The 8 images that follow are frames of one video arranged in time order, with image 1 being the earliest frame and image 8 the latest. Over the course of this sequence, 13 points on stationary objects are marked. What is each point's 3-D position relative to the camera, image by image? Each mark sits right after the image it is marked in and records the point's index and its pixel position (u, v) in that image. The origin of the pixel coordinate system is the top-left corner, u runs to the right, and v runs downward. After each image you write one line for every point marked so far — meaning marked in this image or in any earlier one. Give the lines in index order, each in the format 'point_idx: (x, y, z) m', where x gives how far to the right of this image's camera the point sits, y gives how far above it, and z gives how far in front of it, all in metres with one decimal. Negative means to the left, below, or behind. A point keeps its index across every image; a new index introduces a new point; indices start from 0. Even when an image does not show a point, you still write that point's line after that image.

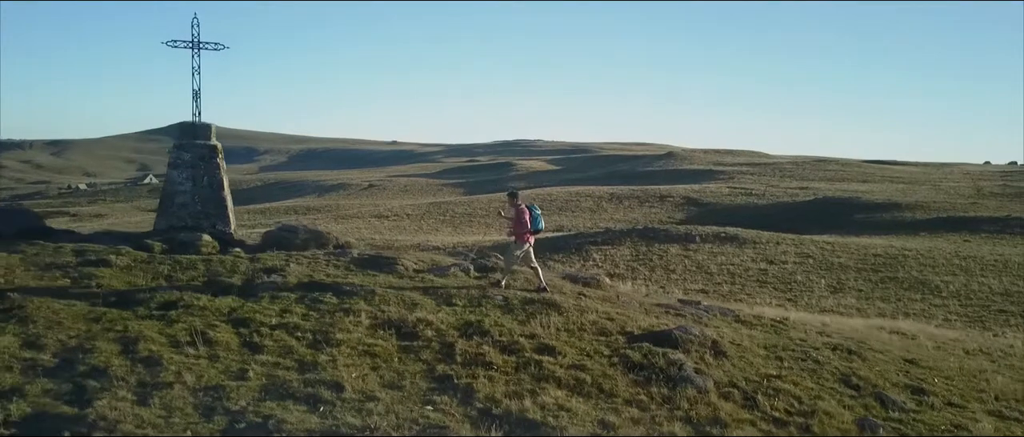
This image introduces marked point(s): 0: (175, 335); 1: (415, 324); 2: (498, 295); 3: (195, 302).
0: (-3.9, -1.4, +9.5) m
1: (-1.2, -1.4, +10.5) m
2: (-0.2, -1.1, +12.1) m
3: (-4.1, -1.1, +10.6) m
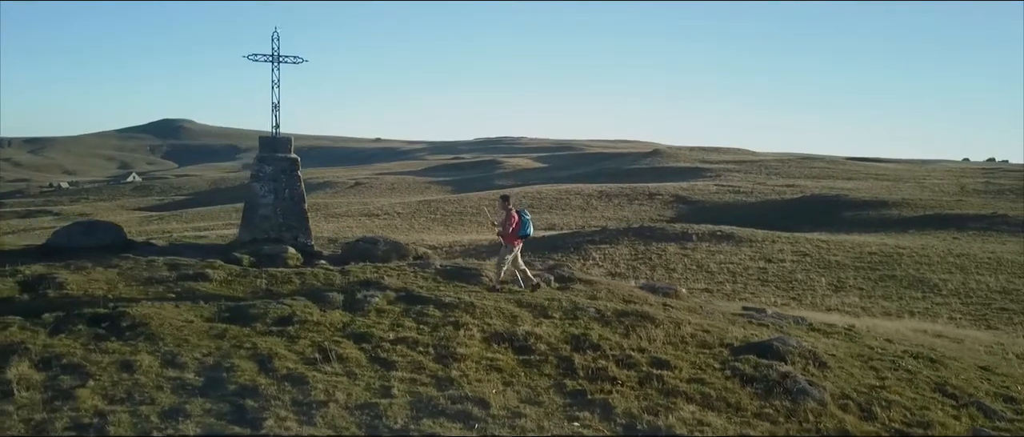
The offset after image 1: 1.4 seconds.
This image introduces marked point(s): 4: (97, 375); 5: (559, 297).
0: (-2.5, -1.6, +9.7) m
1: (+0.2, -1.6, +10.7) m
2: (+1.2, -1.4, +12.4) m
3: (-2.7, -1.3, +10.8) m
4: (-4.4, -1.7, +8.6) m
5: (+0.8, -1.3, +12.8) m
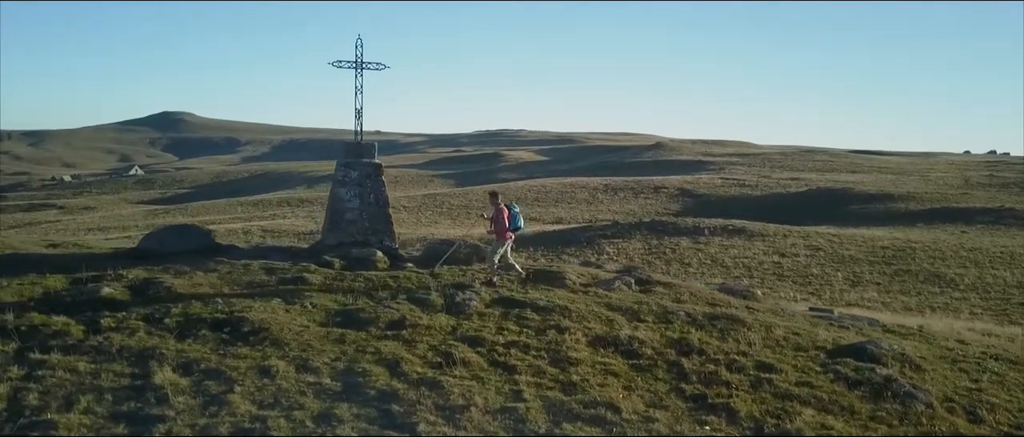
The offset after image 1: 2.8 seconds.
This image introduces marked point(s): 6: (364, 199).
0: (-1.0, -1.7, +10.0) m
1: (+1.6, -1.7, +11.0) m
2: (+2.6, -1.4, +12.7) m
3: (-1.3, -1.4, +11.1) m
4: (-3.0, -1.8, +8.9) m
5: (+2.2, -1.3, +13.1) m
6: (-2.6, +0.3, +14.5) m
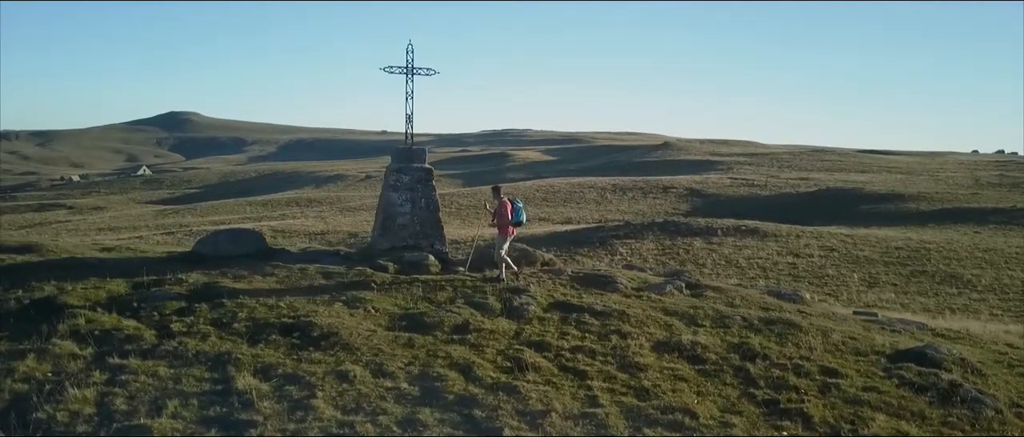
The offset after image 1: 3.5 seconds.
0: (-0.2, -1.8, +10.0) m
1: (+2.5, -1.8, +11.1) m
2: (+3.5, -1.5, +12.7) m
3: (-0.4, -1.5, +11.2) m
4: (-2.1, -1.8, +9.0) m
5: (+3.1, -1.4, +13.1) m
6: (-1.7, +0.3, +14.6) m
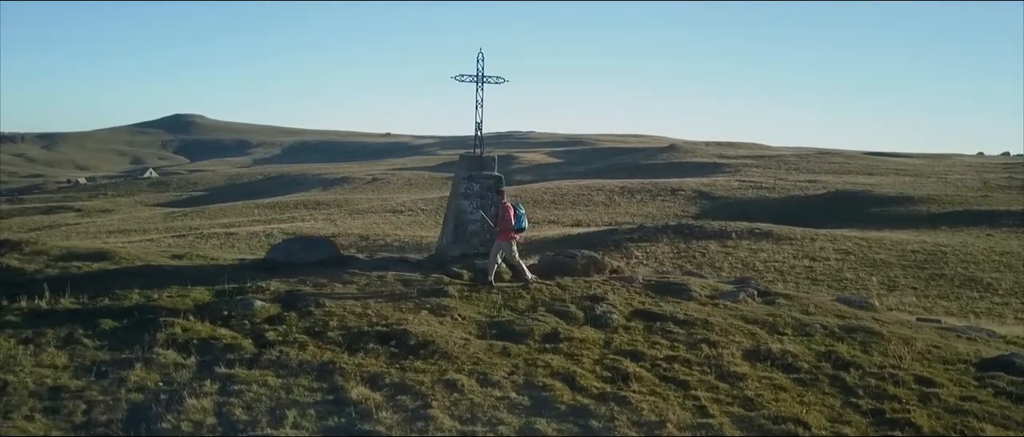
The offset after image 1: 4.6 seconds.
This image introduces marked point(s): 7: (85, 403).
0: (+1.0, -1.9, +10.1) m
1: (+3.7, -1.9, +11.1) m
2: (+4.8, -1.6, +12.7) m
3: (+0.8, -1.6, +11.2) m
4: (-0.9, -2.0, +9.1) m
5: (+4.4, -1.5, +13.2) m
6: (-0.5, +0.1, +14.6) m
7: (-4.6, -2.0, +8.7) m
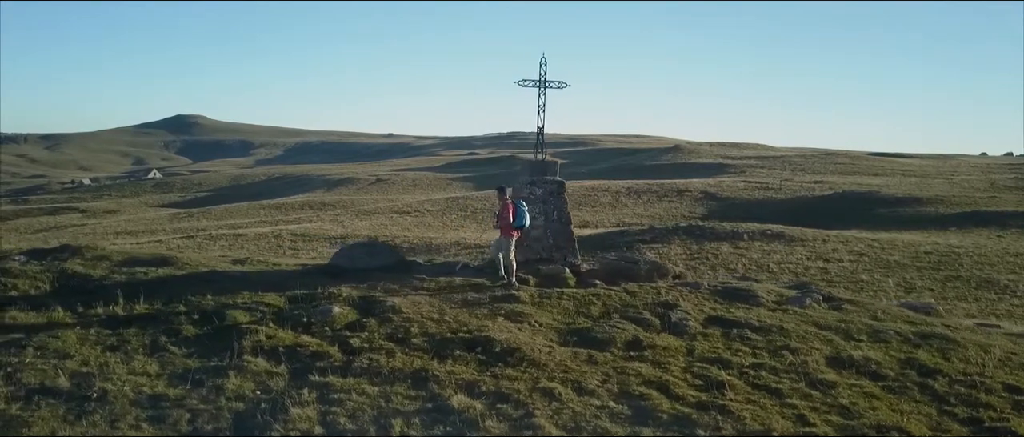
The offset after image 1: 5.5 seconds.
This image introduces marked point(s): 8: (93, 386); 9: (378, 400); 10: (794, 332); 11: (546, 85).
0: (+2.2, -2.0, +10.0) m
1: (+4.9, -2.0, +11.1) m
2: (+5.9, -1.7, +12.7) m
3: (+1.9, -1.7, +11.2) m
4: (+0.2, -2.1, +9.0) m
5: (+5.5, -1.6, +13.1) m
6: (+0.7, 0.0, +14.6) m
7: (-3.5, -2.1, +8.6) m
8: (-4.7, -1.9, +9.1) m
9: (-1.5, -2.0, +9.0) m
10: (+4.2, -1.7, +12.2) m
11: (+0.6, +2.4, +14.7) m
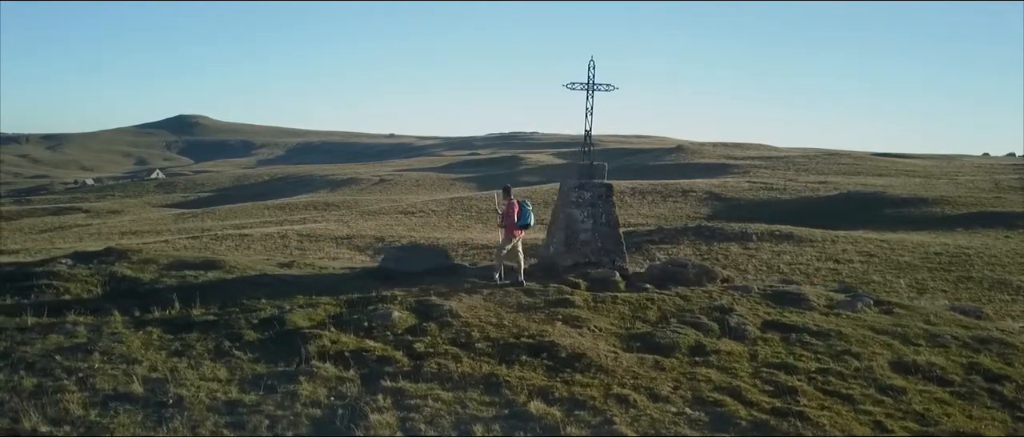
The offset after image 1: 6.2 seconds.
0: (+3.0, -2.0, +10.0) m
1: (+5.7, -2.0, +11.0) m
2: (+6.7, -1.8, +12.6) m
3: (+2.8, -1.8, +11.1) m
4: (+1.1, -2.1, +9.0) m
5: (+6.4, -1.7, +13.1) m
6: (+1.5, 0.0, +14.6) m
7: (-2.6, -2.1, +8.6) m
8: (-3.9, -2.0, +9.1) m
9: (-0.6, -2.1, +9.0) m
10: (+5.1, -1.8, +12.1) m
11: (+1.5, +2.4, +14.6) m
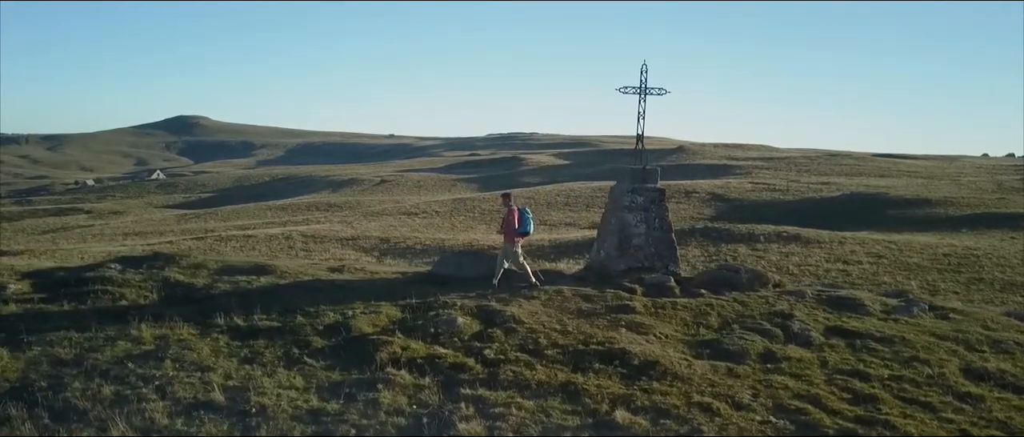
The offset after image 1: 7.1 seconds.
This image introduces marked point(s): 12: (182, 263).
0: (+4.0, -2.1, +9.9) m
1: (+6.7, -2.1, +11.0) m
2: (+7.7, -1.9, +12.6) m
3: (+3.7, -1.8, +11.1) m
4: (+2.0, -2.2, +8.9) m
5: (+7.3, -1.8, +13.0) m
6: (+2.5, -0.1, +14.5) m
7: (-1.7, -2.2, +8.5) m
8: (-3.0, -2.0, +9.1) m
9: (+0.3, -2.2, +8.9) m
10: (+6.0, -1.8, +12.1) m
11: (+2.4, +2.3, +14.6) m
12: (-6.2, -0.8, +15.0) m
